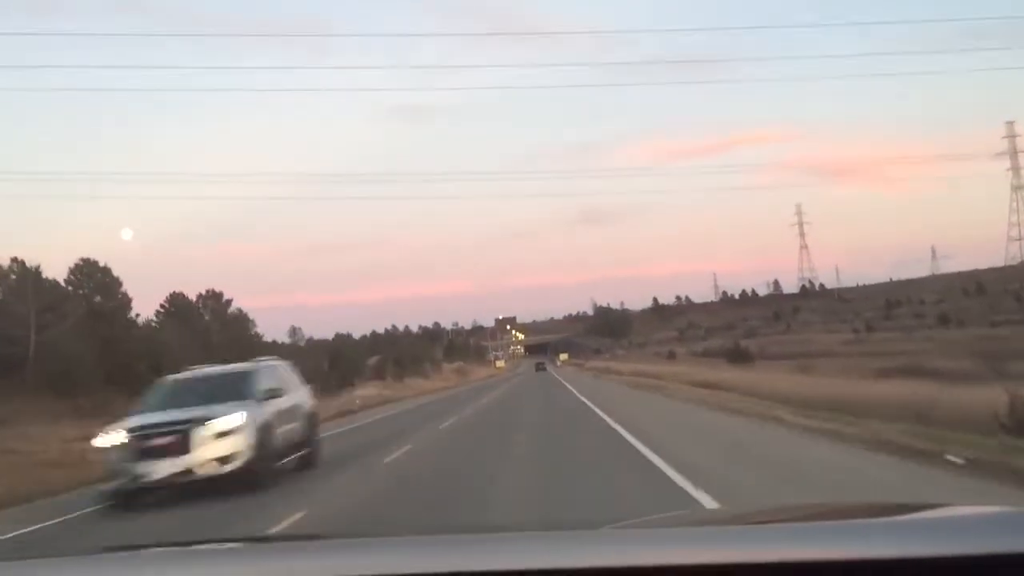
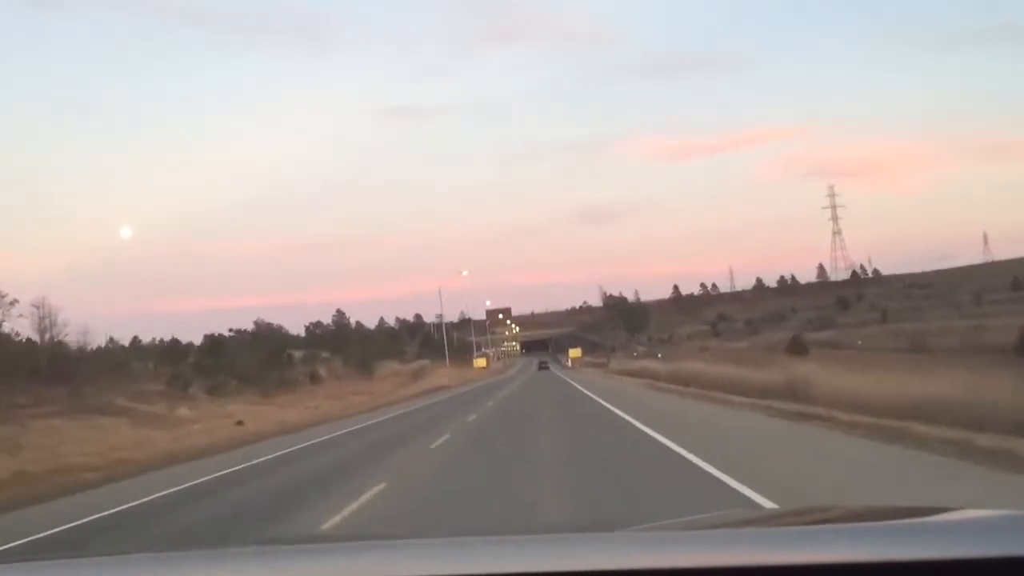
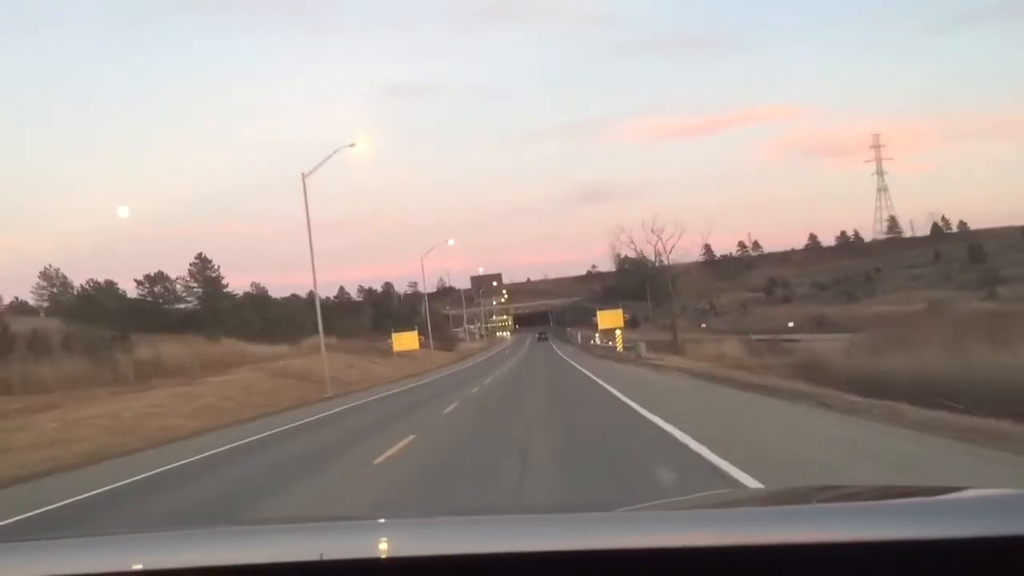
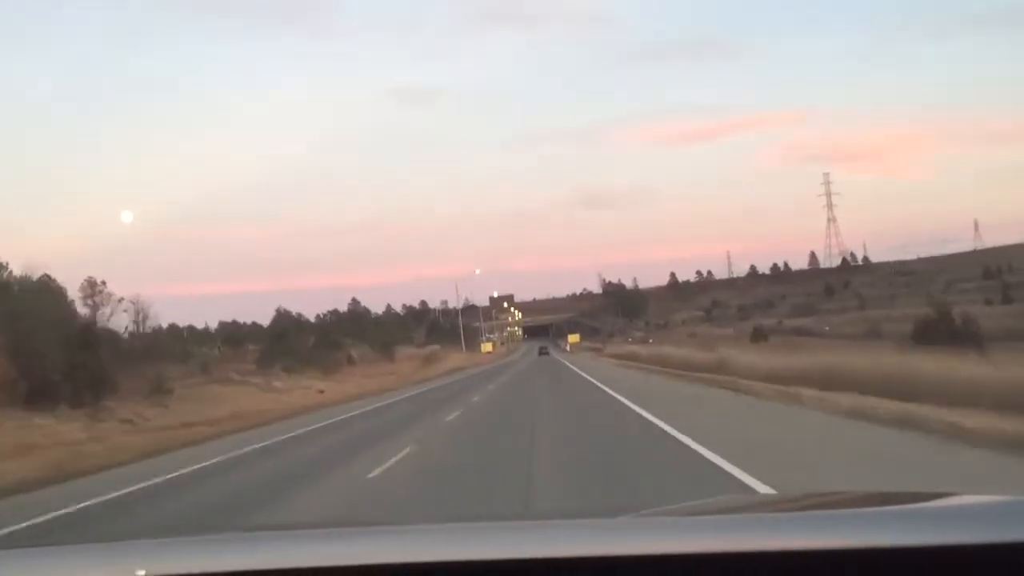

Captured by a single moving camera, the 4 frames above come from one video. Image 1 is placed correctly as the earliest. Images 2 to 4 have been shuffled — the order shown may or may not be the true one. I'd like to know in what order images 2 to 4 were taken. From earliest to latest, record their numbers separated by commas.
4, 2, 3
